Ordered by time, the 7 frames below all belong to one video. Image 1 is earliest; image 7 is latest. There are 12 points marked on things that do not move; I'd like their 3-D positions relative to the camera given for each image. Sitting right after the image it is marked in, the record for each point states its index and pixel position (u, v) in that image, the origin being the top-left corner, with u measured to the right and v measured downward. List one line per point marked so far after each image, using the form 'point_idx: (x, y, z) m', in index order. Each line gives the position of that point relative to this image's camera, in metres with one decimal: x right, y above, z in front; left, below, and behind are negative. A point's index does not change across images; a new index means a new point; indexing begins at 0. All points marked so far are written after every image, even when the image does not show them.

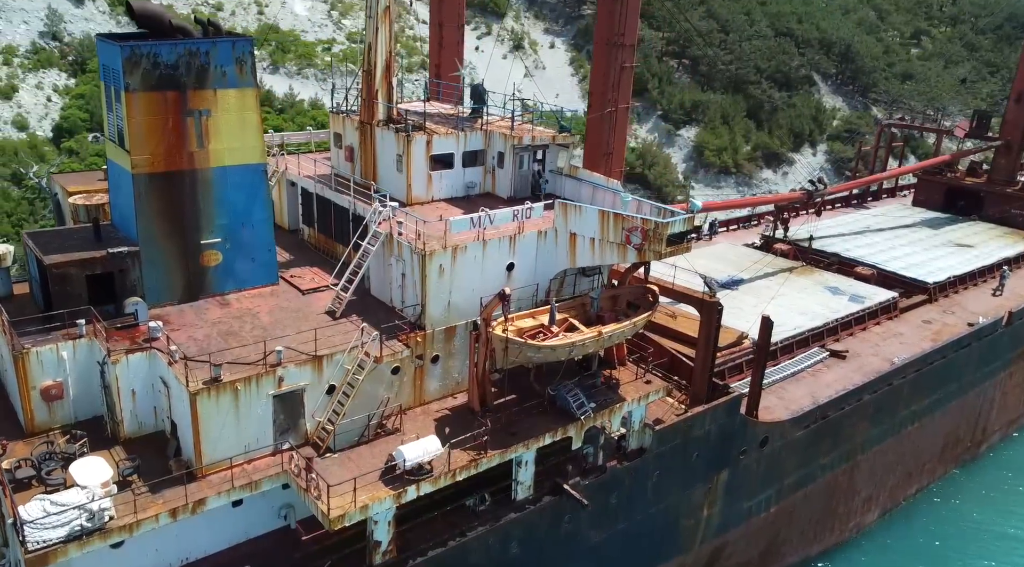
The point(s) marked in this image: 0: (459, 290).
0: (-0.9, -0.1, +13.8) m
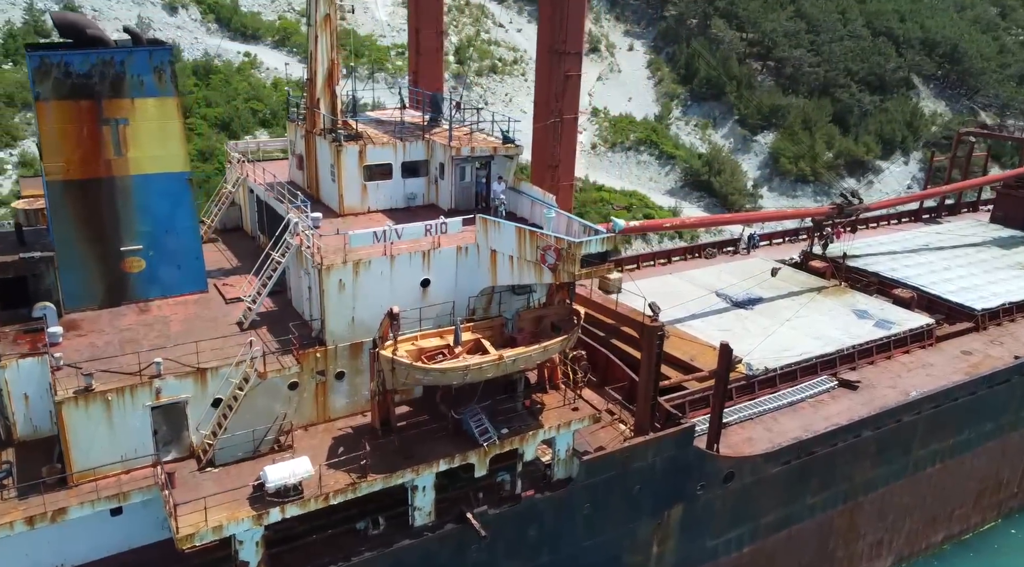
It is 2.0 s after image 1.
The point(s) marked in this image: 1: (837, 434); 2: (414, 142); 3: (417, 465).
0: (-2.4, -0.3, +13.4) m
1: (+7.4, -3.4, +18.7) m
2: (-1.9, +2.7, +15.8) m
3: (-1.5, -2.8, +12.6) m
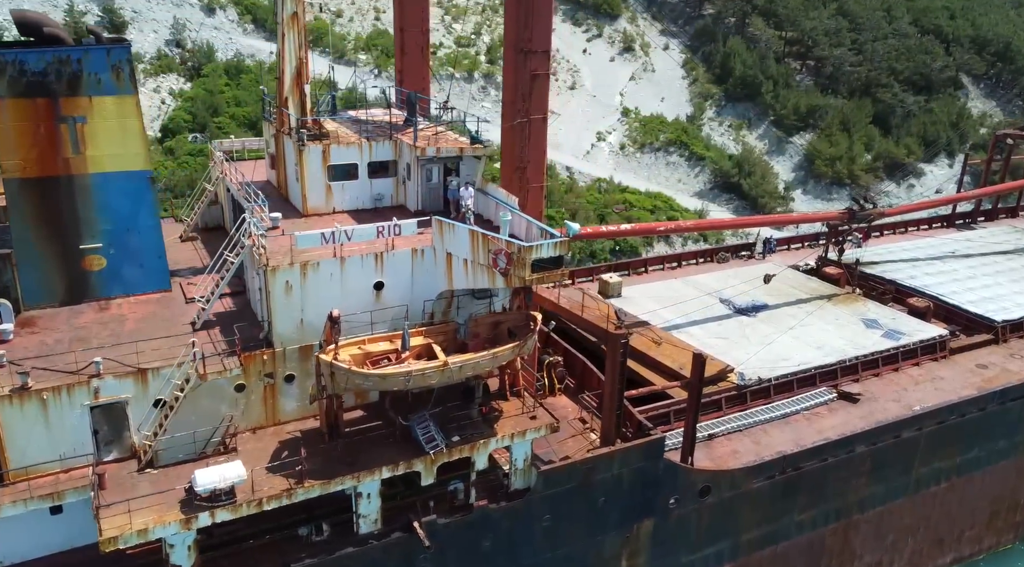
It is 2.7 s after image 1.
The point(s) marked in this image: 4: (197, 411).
0: (-3.2, -0.4, +13.2) m
1: (+6.8, -3.6, +17.9) m
2: (-2.5, +2.7, +15.5) m
3: (-2.3, -2.8, +12.4) m
4: (-4.9, -2.0, +12.7) m
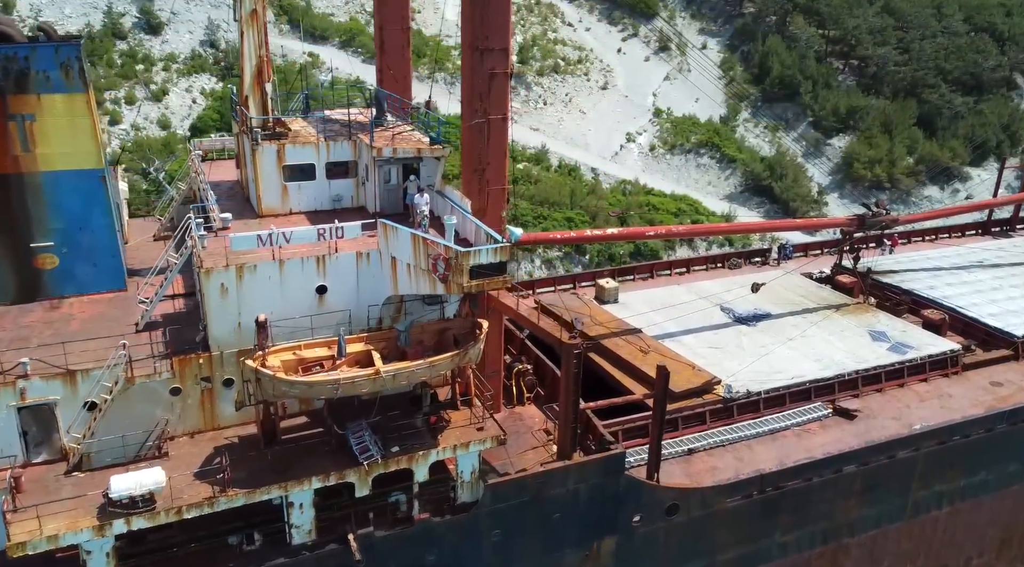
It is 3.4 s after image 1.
0: (-4.1, -0.4, +12.9) m
1: (+6.2, -3.8, +17.0) m
2: (-3.2, +2.6, +15.1) m
3: (-3.3, -2.9, +12.0) m
4: (-5.8, -2.0, +12.5) m
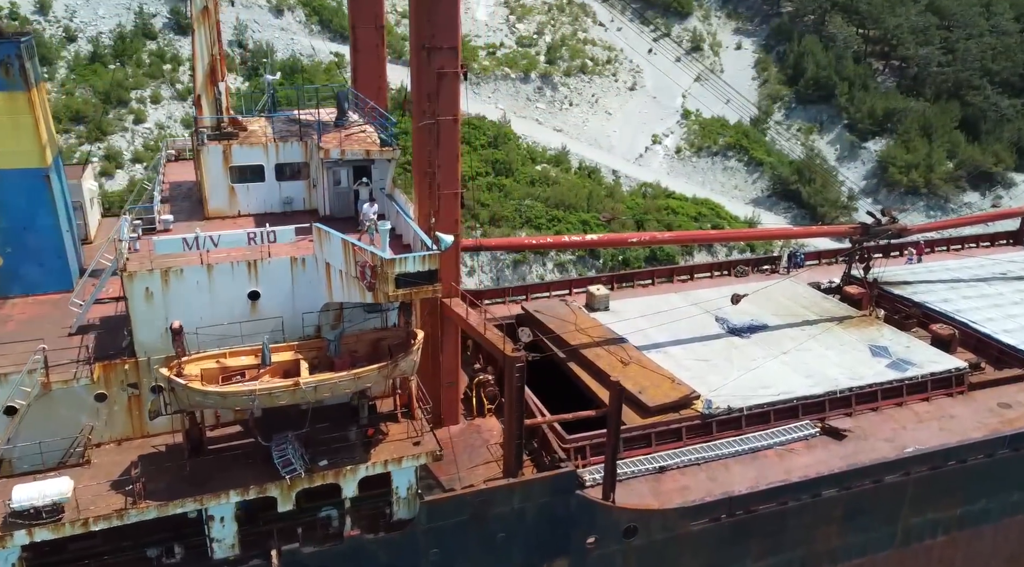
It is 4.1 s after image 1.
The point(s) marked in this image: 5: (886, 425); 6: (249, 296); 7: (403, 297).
0: (-5.1, -0.5, +12.5) m
1: (+5.3, -4.1, +16.1) m
2: (-4.0, +2.5, +14.7) m
3: (-4.4, -3.0, +11.6) m
4: (-6.8, -2.0, +12.2) m
5: (+8.6, -3.3, +19.0) m
6: (-4.1, -0.2, +12.8) m
7: (-1.5, -0.2, +11.8) m
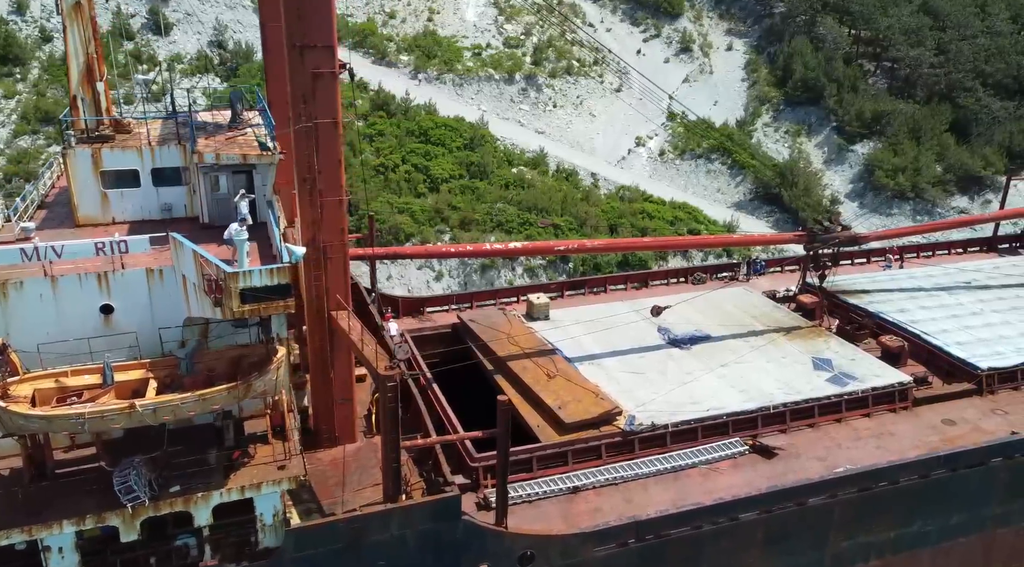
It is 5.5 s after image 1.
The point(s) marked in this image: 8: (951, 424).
0: (-7.0, -0.7, +11.8) m
1: (+3.5, -4.3, +15.2) m
2: (-5.8, +2.3, +14.0) m
3: (-6.3, -3.1, +10.8) m
4: (-8.8, -2.2, +11.5) m
5: (+6.8, -3.5, +18.1) m
6: (-6.0, -0.4, +12.0) m
7: (-3.5, -0.4, +11.0) m
8: (+10.2, -3.2, +19.0) m
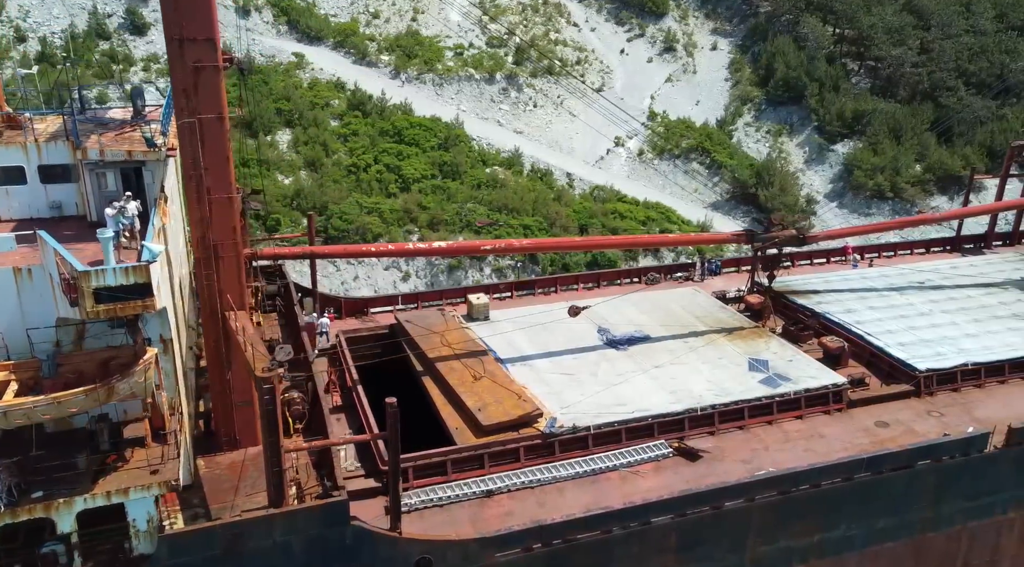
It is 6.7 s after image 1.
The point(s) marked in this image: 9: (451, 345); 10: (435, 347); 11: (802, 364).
0: (-8.7, -0.7, +11.4) m
1: (+1.7, -4.3, +14.8) m
2: (-7.6, +2.3, +13.6) m
3: (-8.0, -3.1, +10.5) m
4: (-10.5, -2.2, +11.2) m
5: (+5.1, -3.5, +17.7) m
6: (-7.7, -0.4, +11.7) m
7: (-5.2, -0.4, +10.6) m
8: (+8.5, -3.2, +18.6) m
9: (-1.5, -1.5, +20.0) m
10: (-1.9, -1.5, +19.8) m
11: (+7.0, -2.0, +19.9) m
